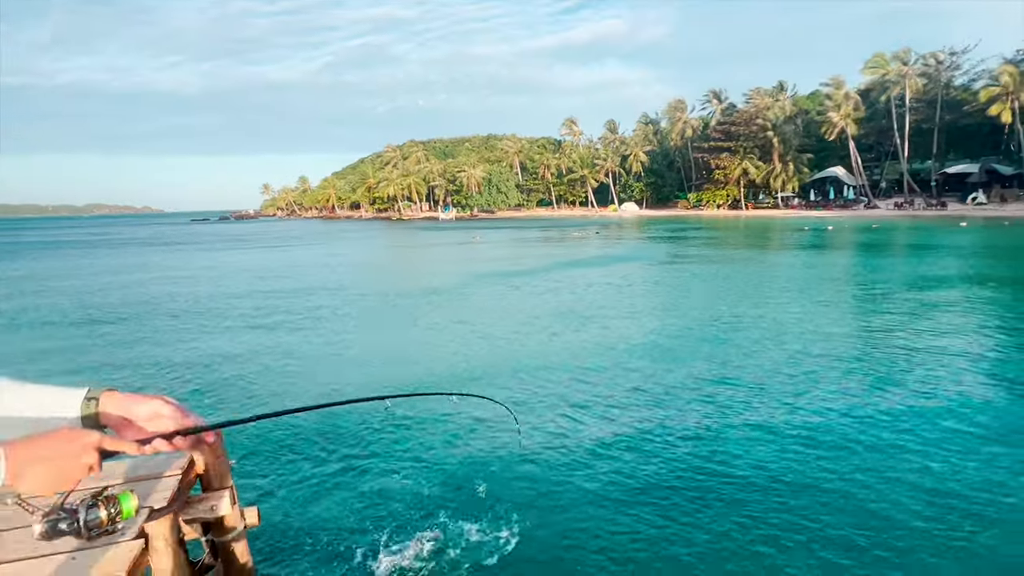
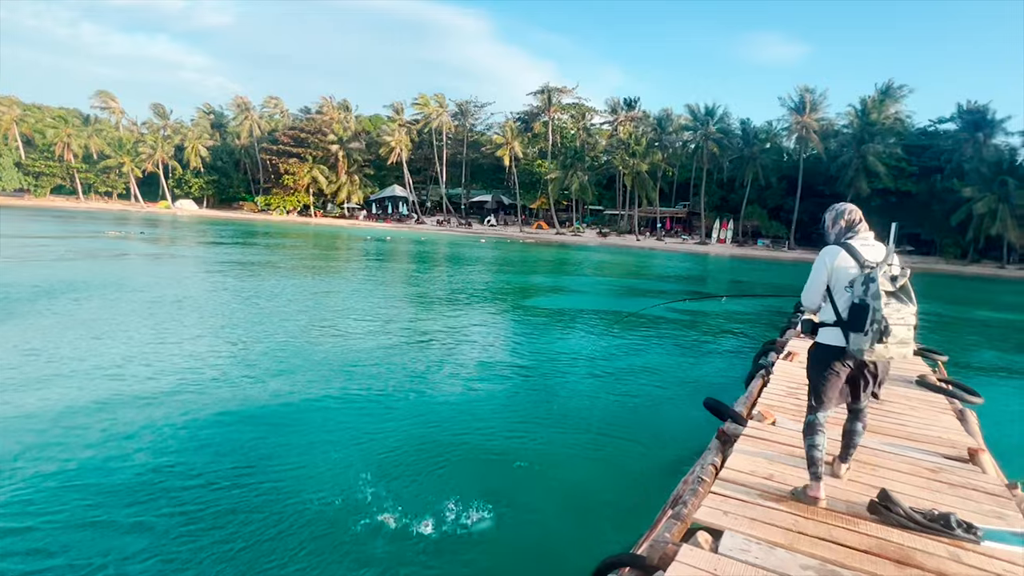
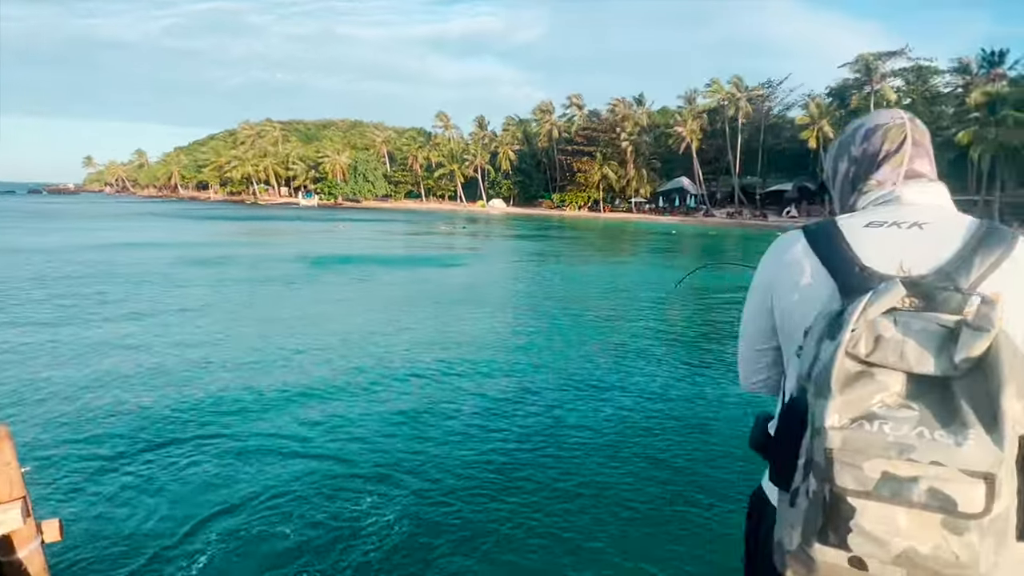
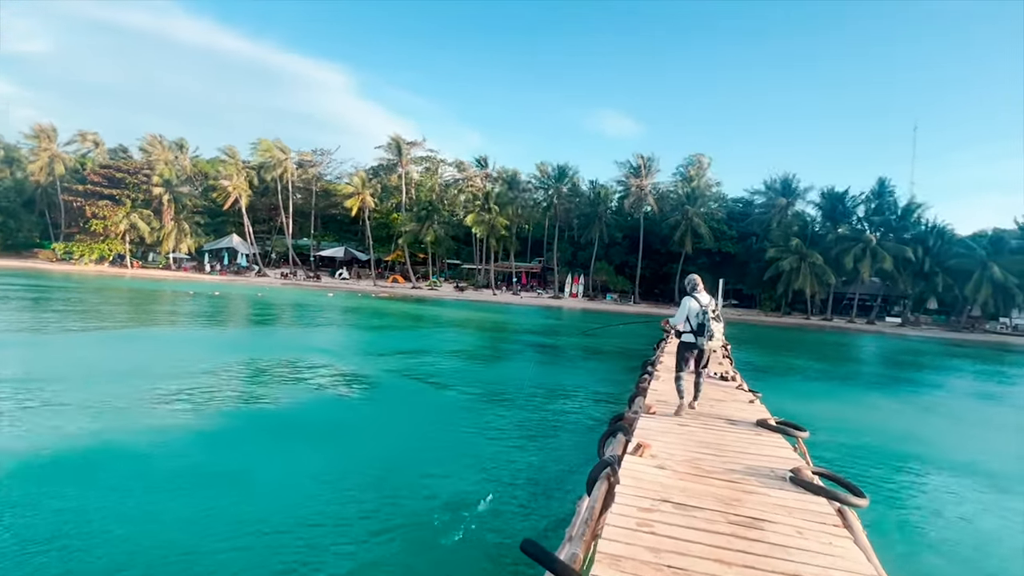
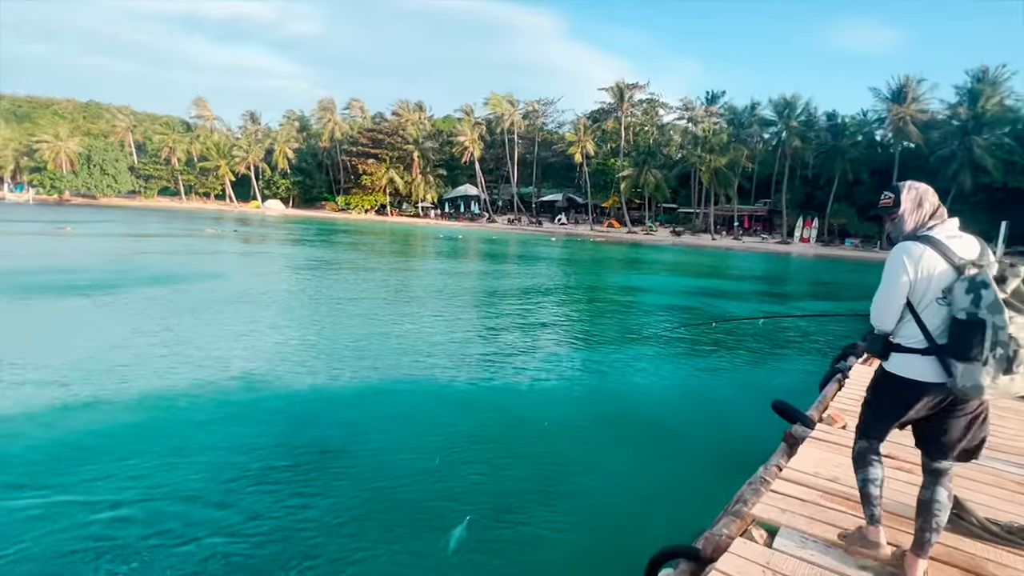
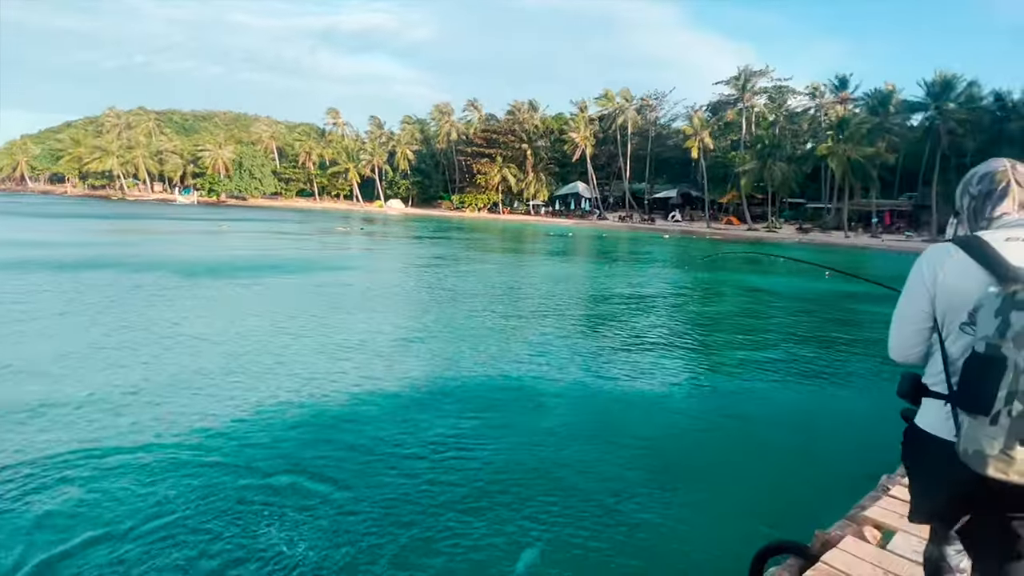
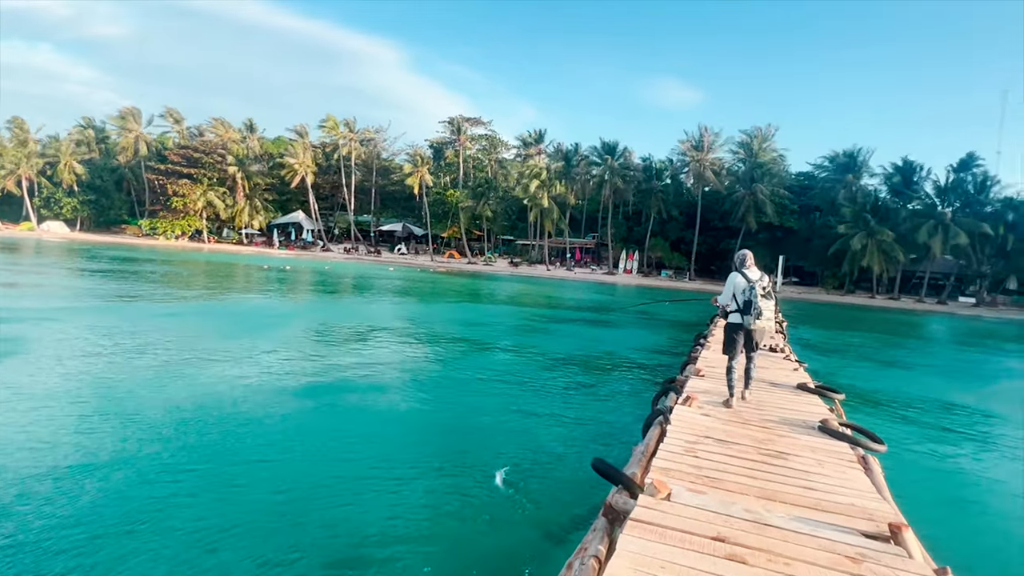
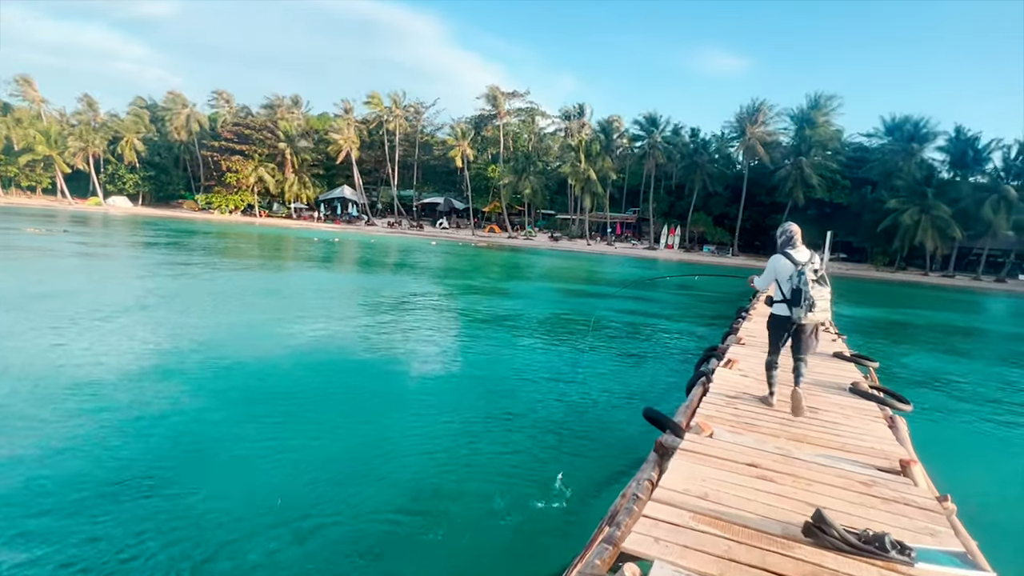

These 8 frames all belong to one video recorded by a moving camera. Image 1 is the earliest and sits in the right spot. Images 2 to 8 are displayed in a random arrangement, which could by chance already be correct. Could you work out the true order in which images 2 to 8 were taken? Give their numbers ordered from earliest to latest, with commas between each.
3, 6, 5, 2, 8, 7, 4
